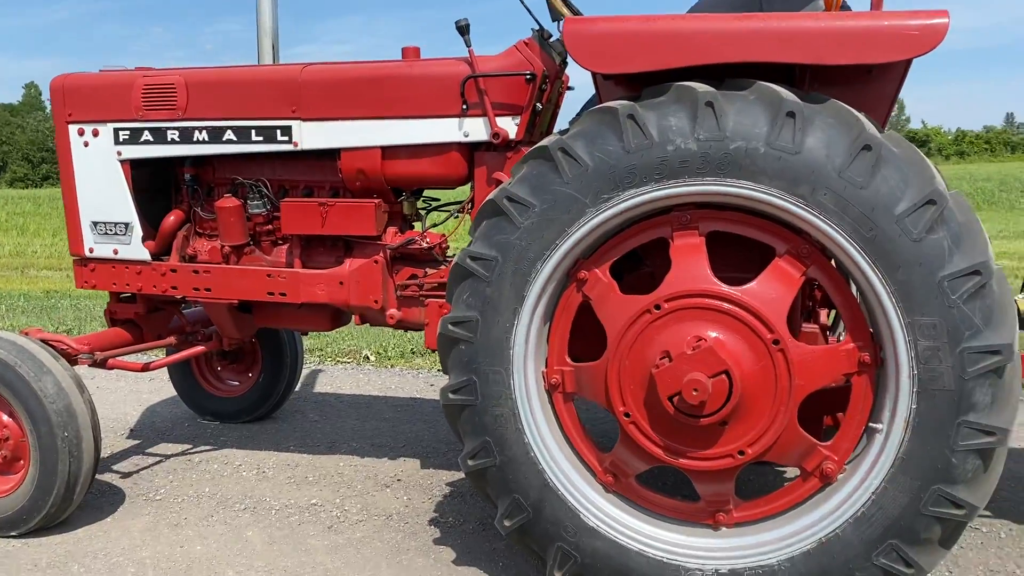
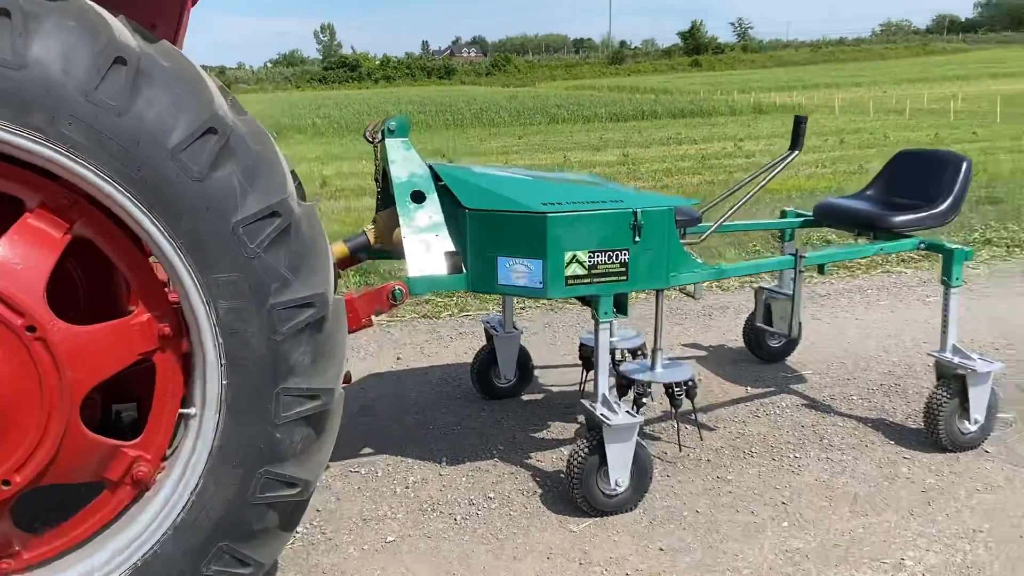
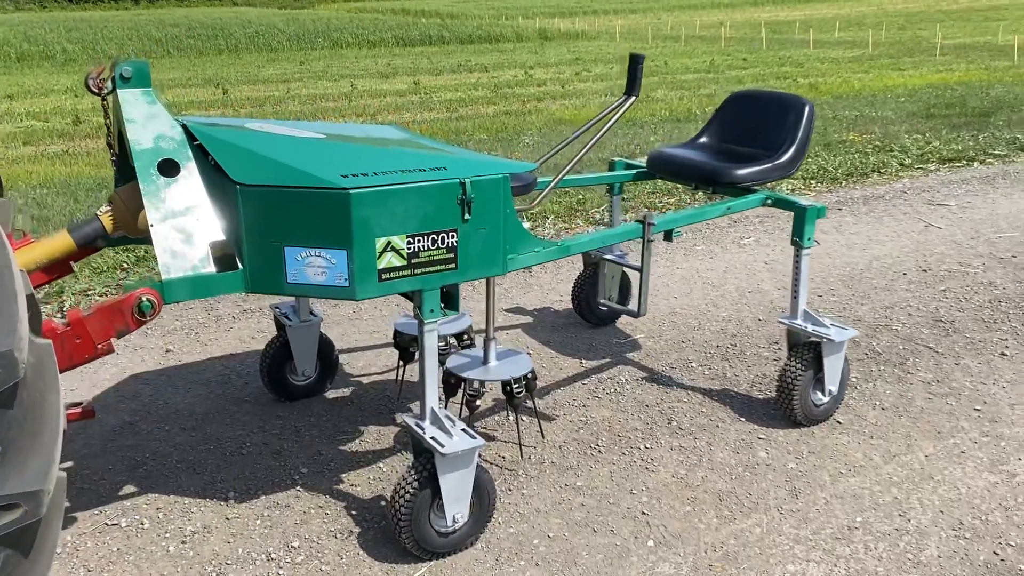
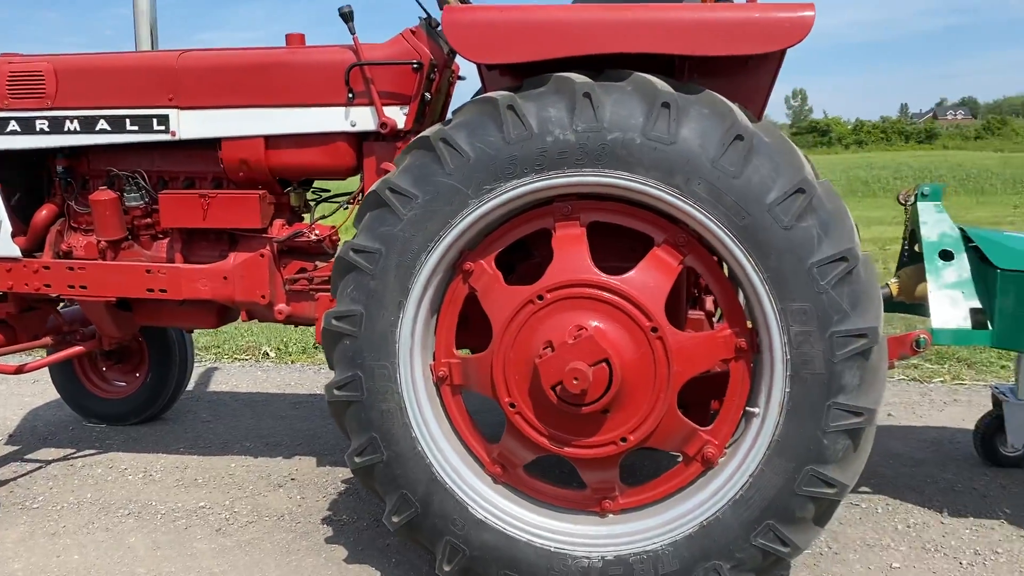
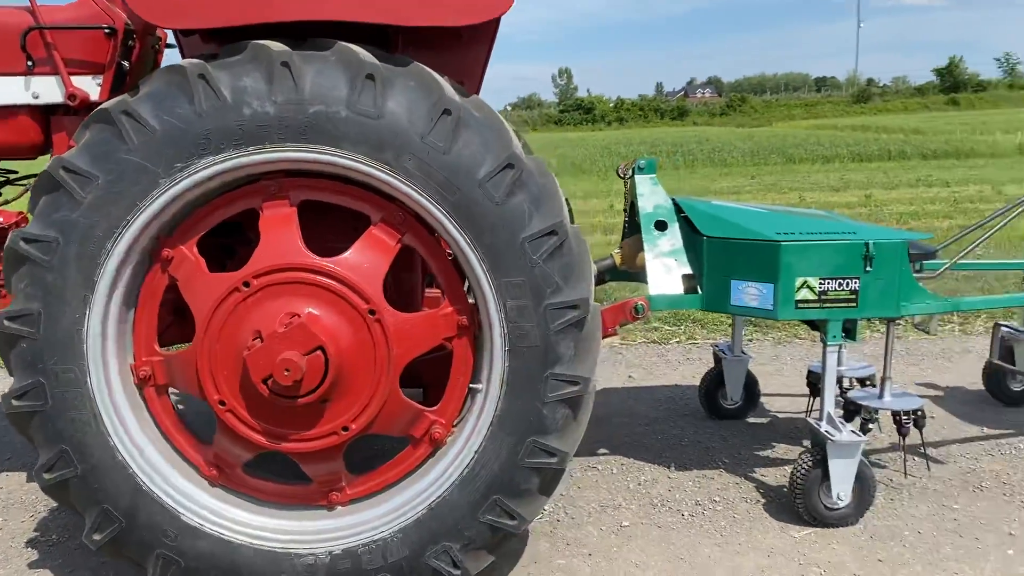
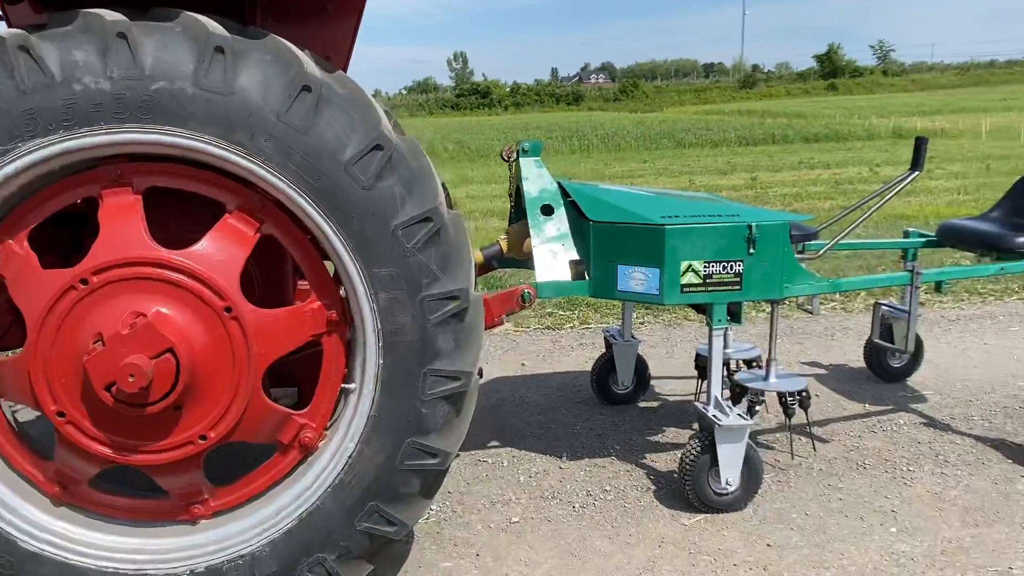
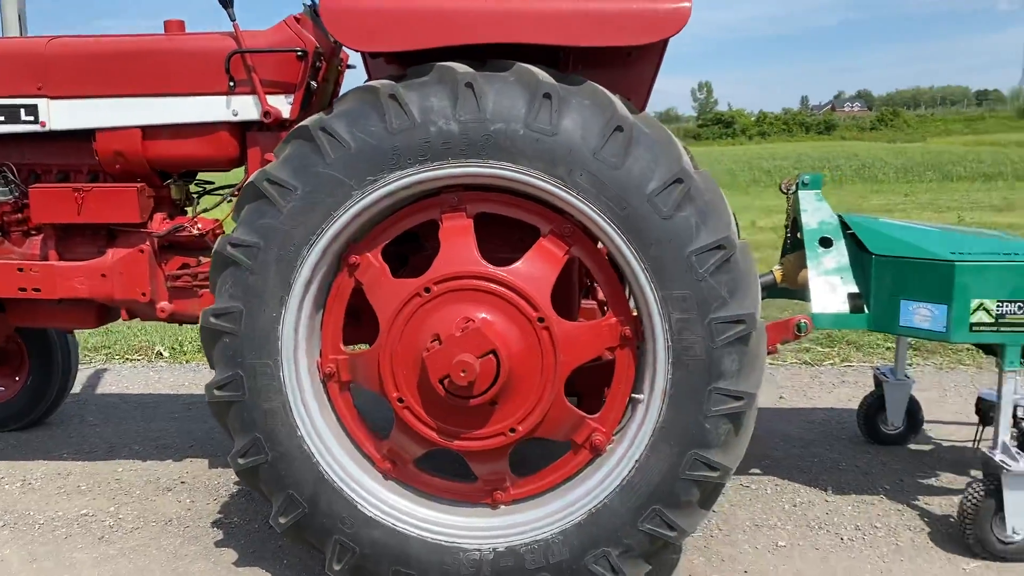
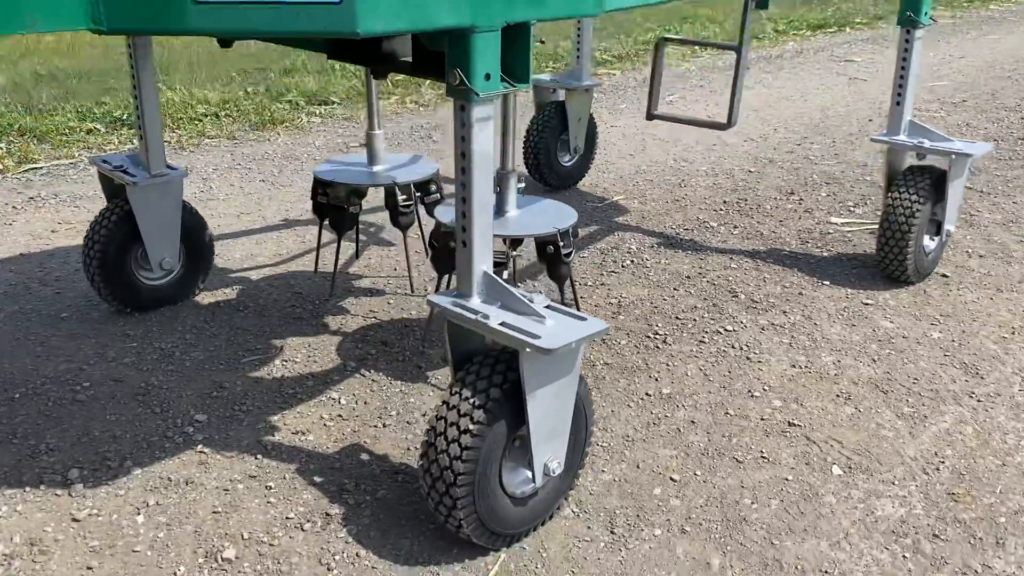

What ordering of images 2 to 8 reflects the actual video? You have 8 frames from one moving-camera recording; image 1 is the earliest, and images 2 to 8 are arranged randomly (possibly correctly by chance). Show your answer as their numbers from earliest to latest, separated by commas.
4, 7, 5, 6, 2, 3, 8
